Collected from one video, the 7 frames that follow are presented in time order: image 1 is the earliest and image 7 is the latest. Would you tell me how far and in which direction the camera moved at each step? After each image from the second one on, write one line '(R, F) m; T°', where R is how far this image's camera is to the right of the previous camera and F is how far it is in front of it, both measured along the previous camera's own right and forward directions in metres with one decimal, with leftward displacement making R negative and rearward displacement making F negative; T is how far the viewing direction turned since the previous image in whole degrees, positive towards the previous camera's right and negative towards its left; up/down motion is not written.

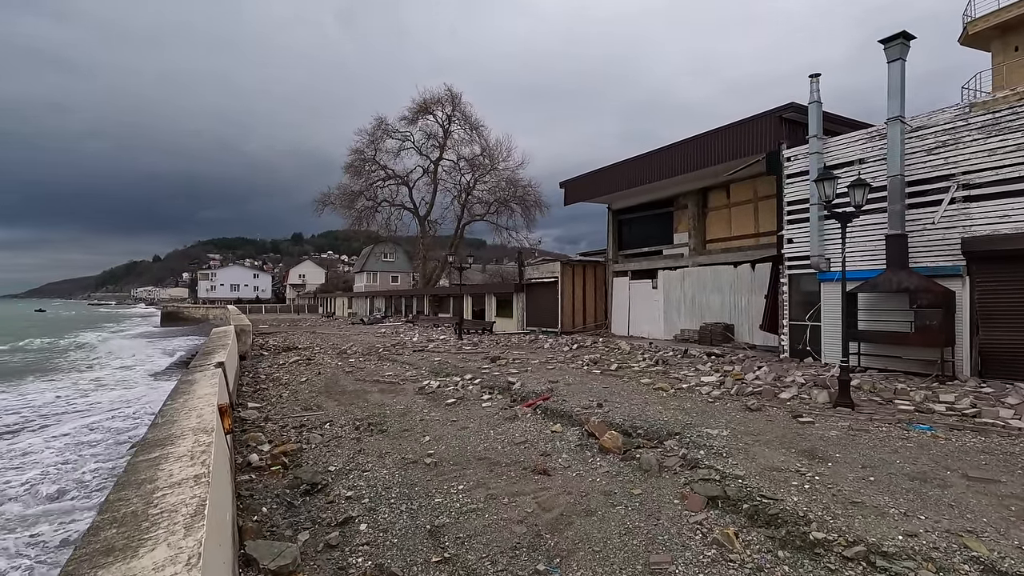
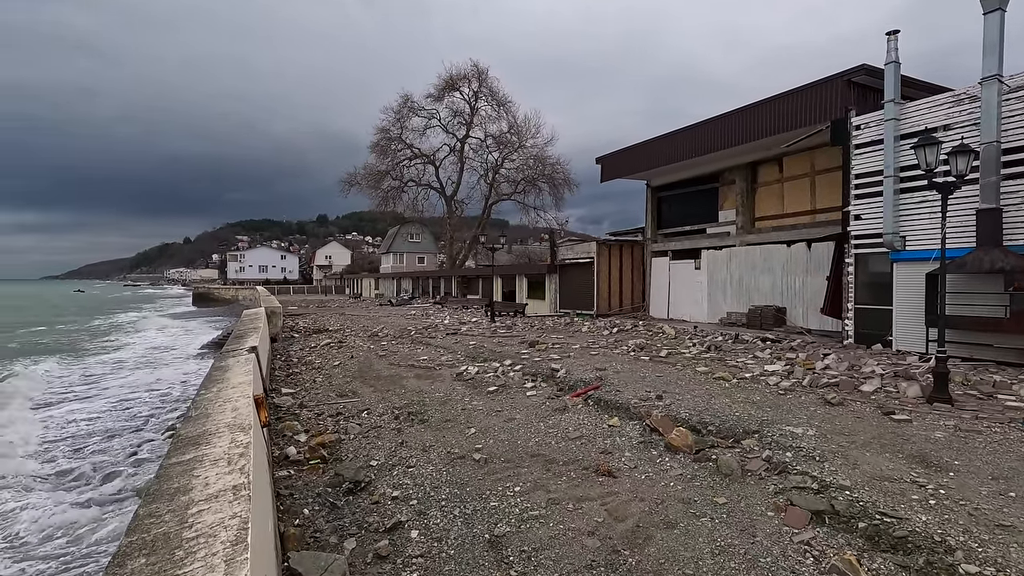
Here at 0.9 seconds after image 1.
(-0.3, +0.5) m; -2°
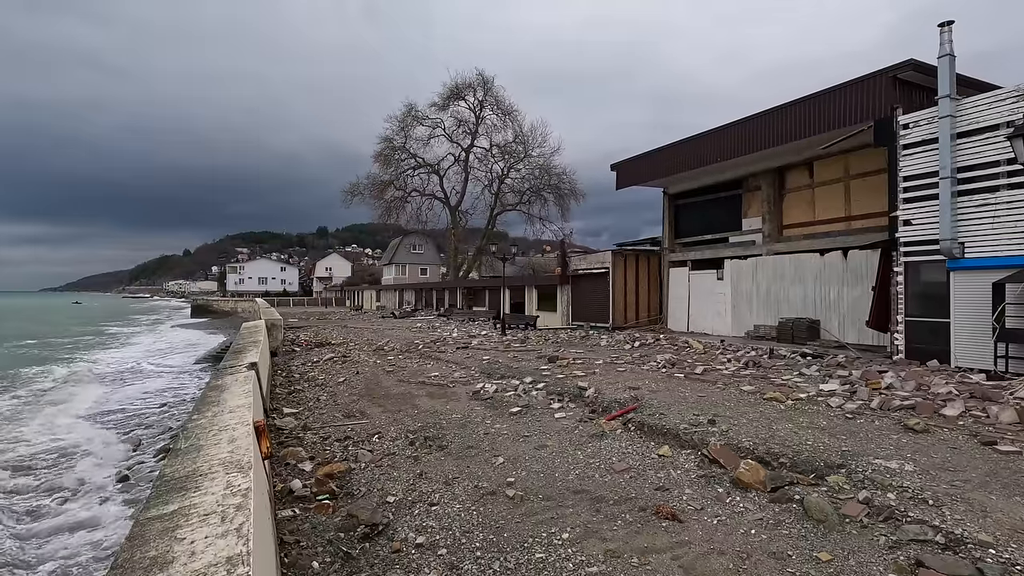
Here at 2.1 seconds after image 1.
(-0.4, +0.7) m; 0°
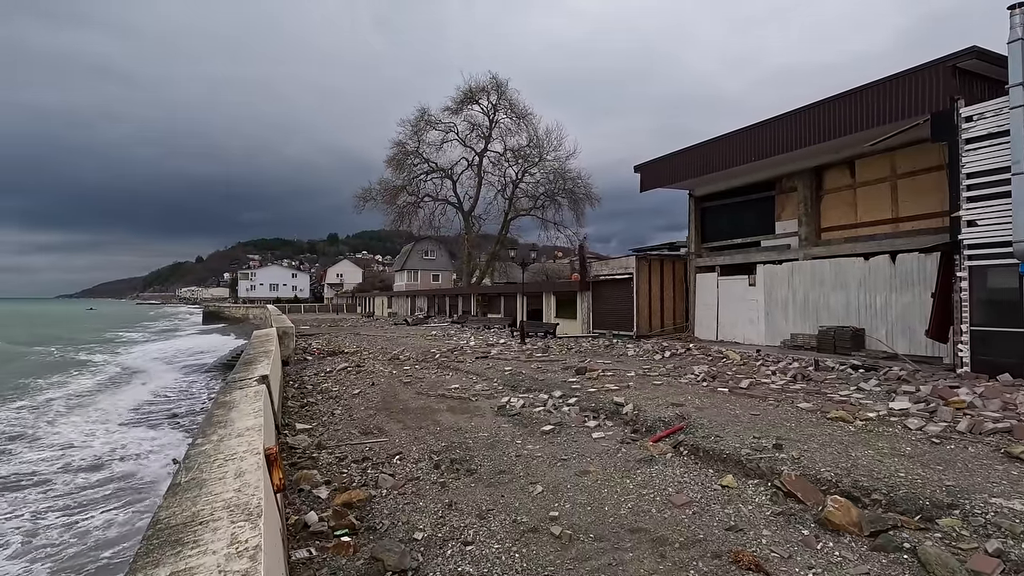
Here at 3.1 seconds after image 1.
(-0.3, +0.6) m; -1°
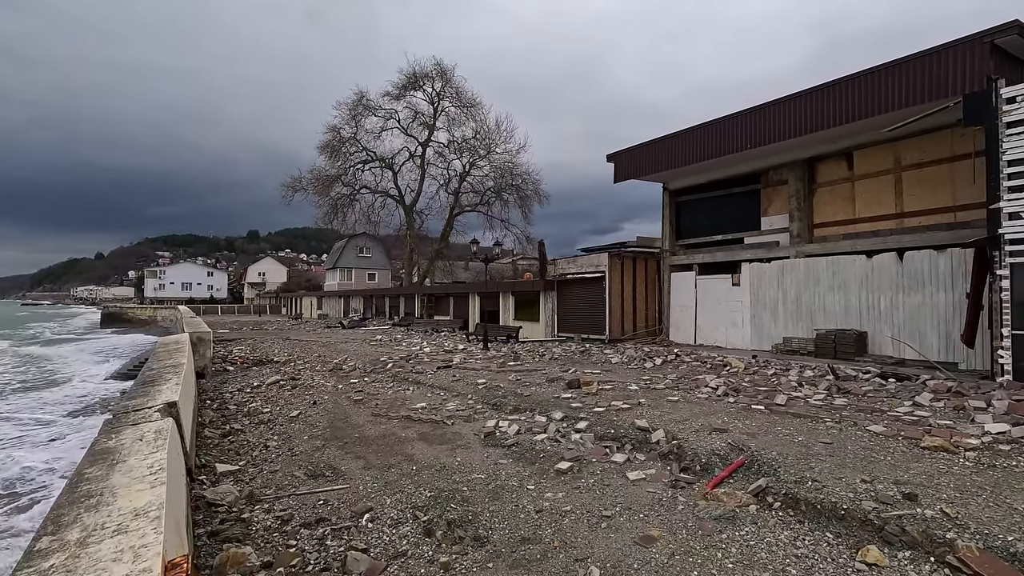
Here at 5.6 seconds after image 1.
(-0.7, +1.7) m; +7°
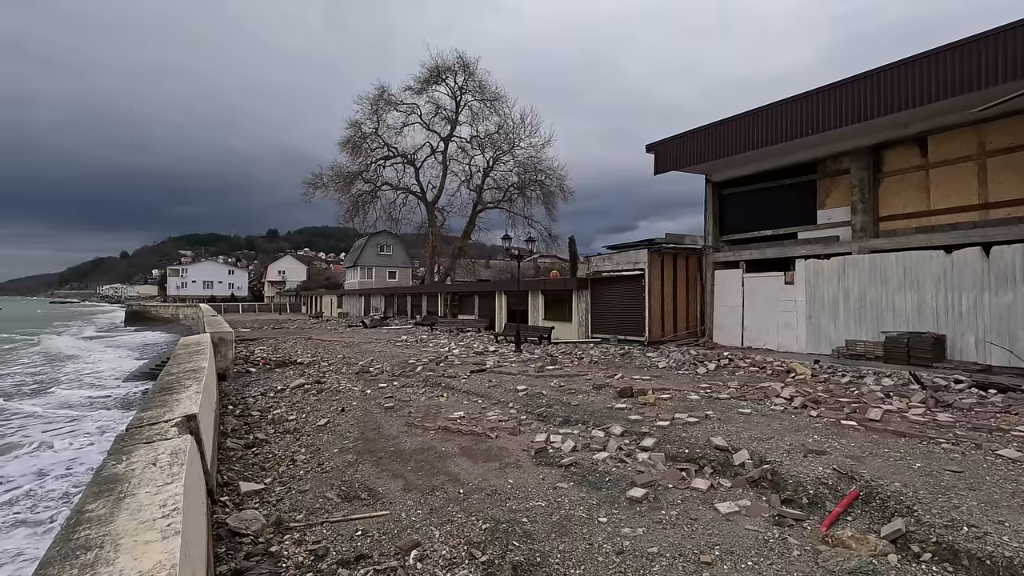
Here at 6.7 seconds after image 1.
(-0.4, +0.7) m; -2°
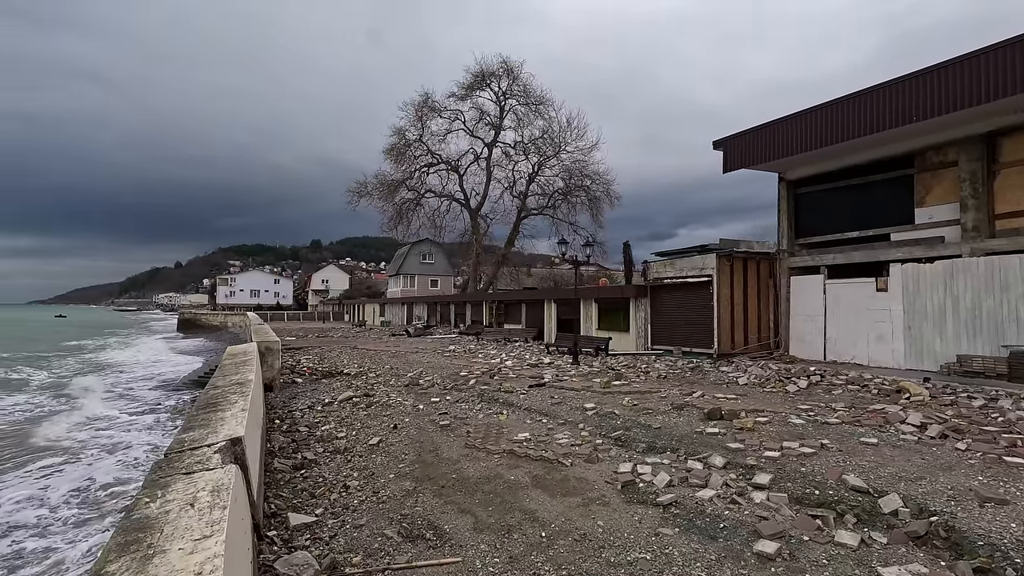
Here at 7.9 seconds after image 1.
(-0.4, +0.7) m; -4°
